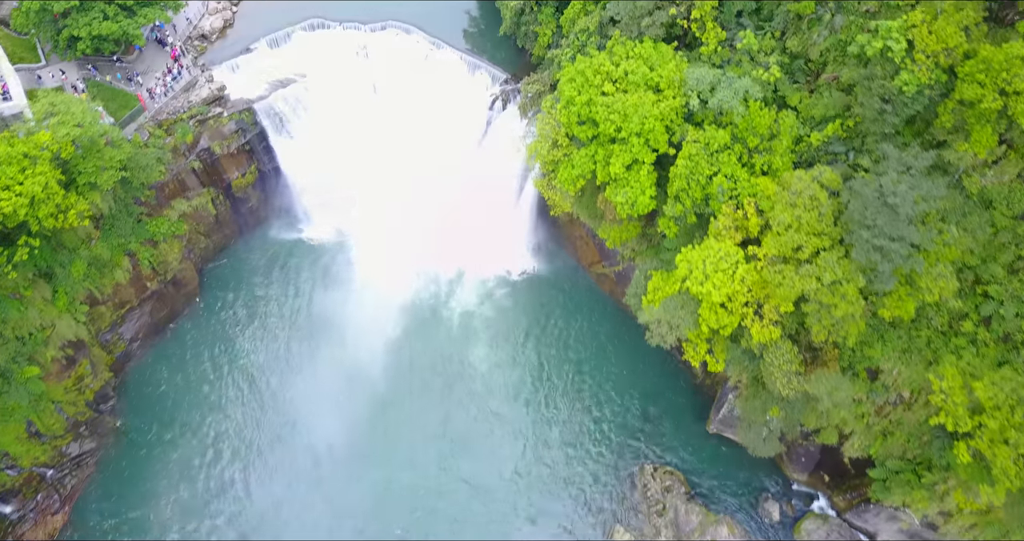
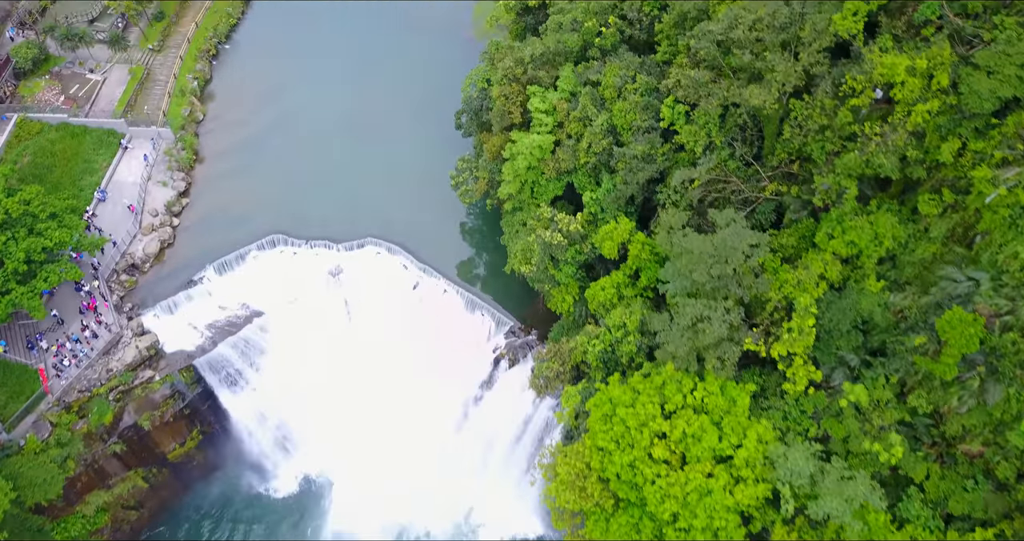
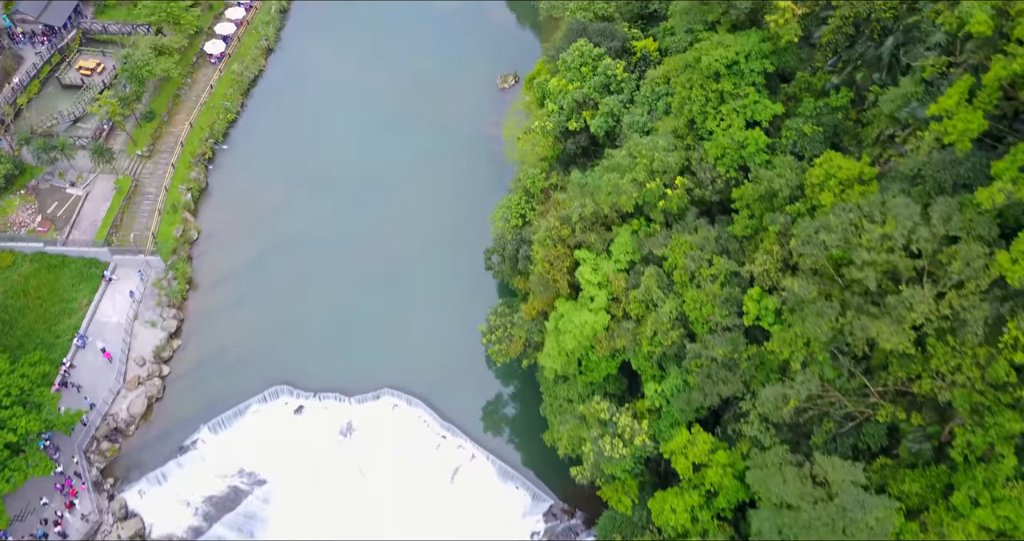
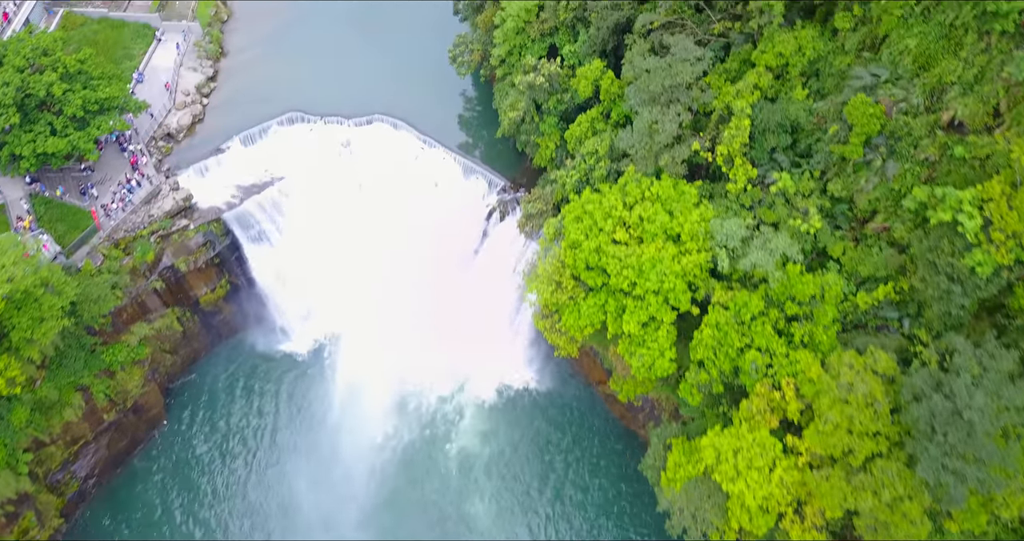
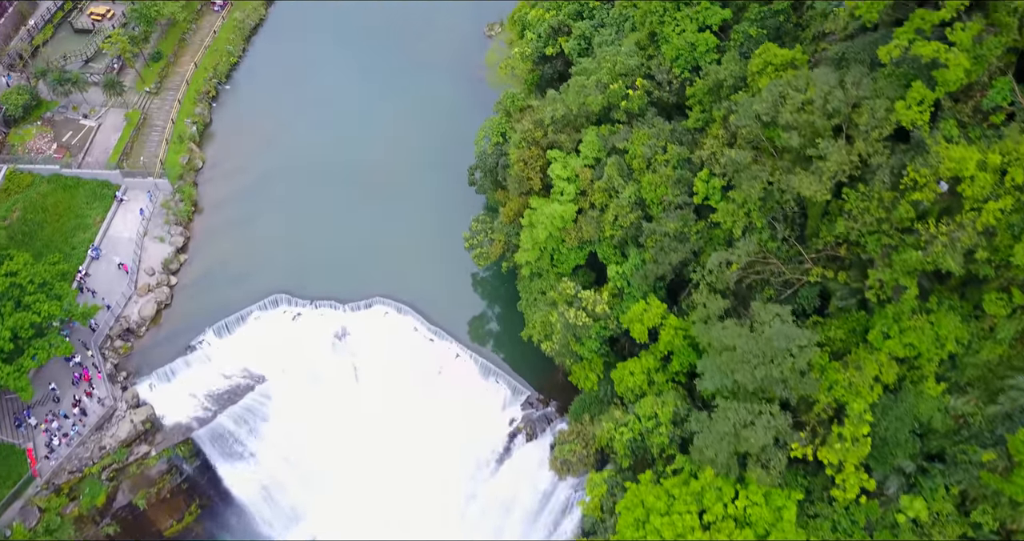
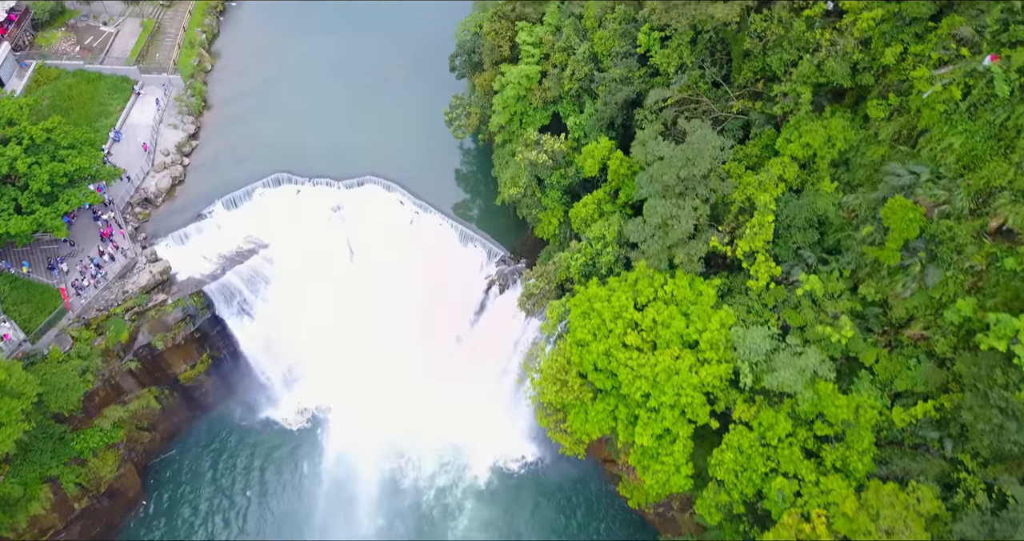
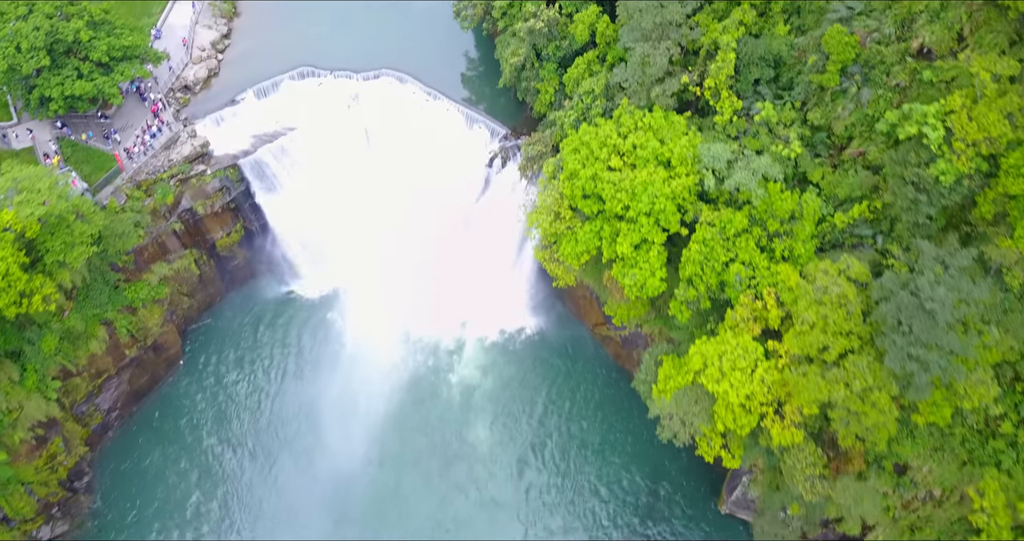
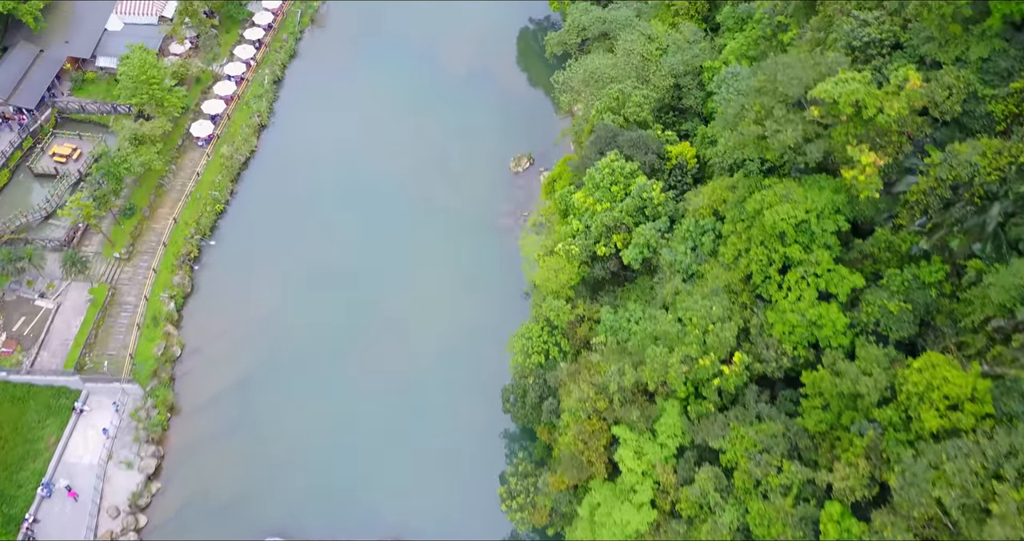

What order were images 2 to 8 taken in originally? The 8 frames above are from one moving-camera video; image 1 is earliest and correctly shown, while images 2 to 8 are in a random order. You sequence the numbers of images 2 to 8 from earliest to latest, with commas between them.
7, 4, 6, 2, 5, 3, 8
